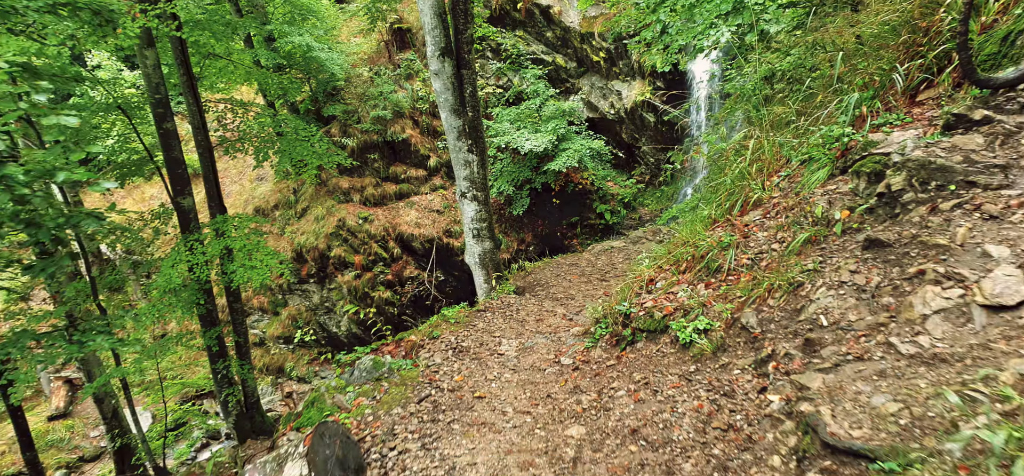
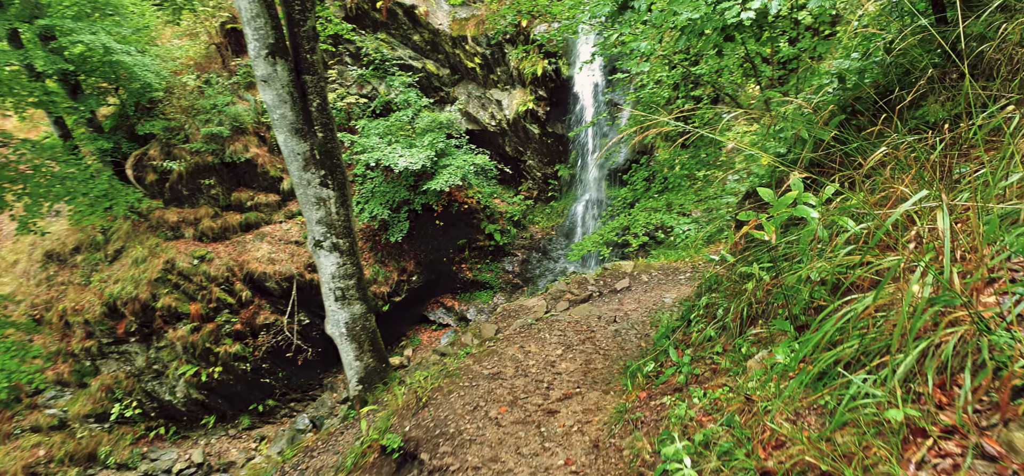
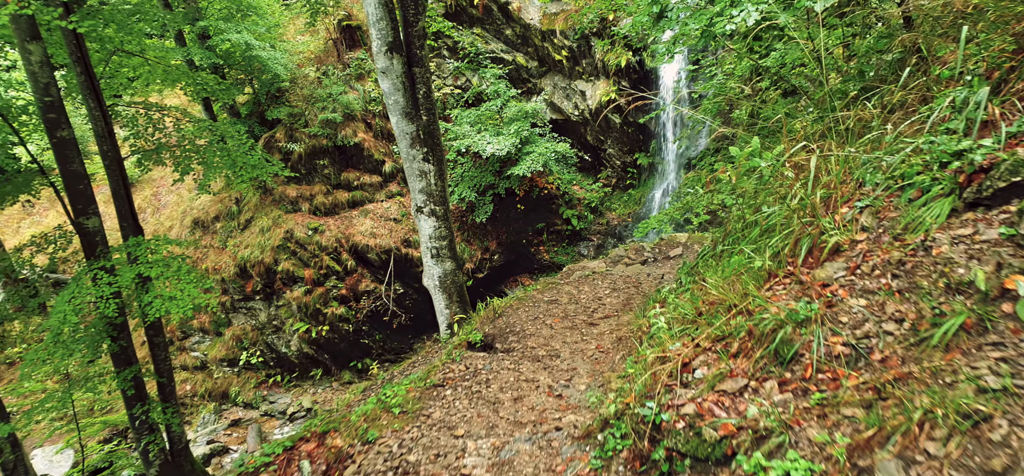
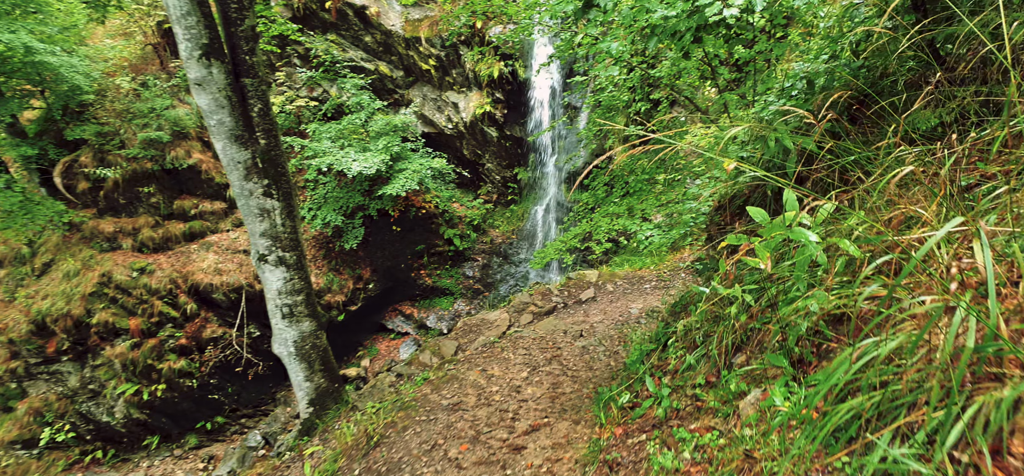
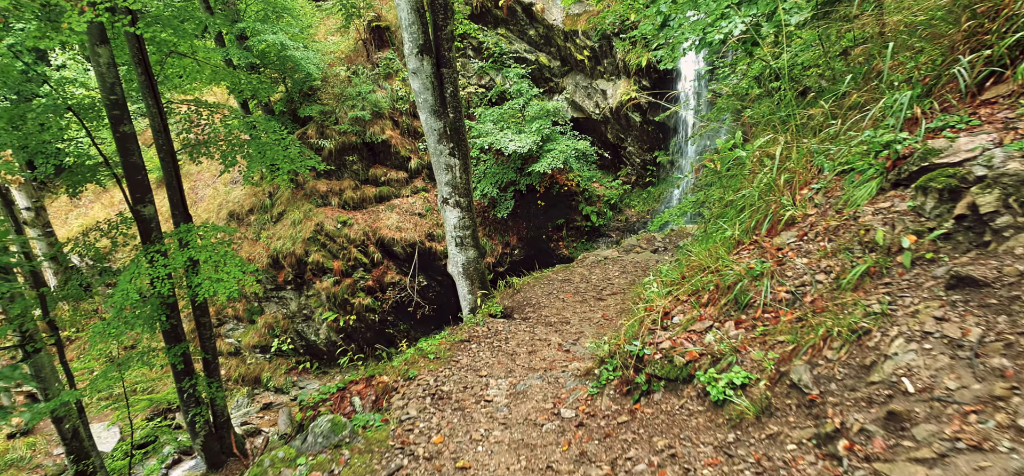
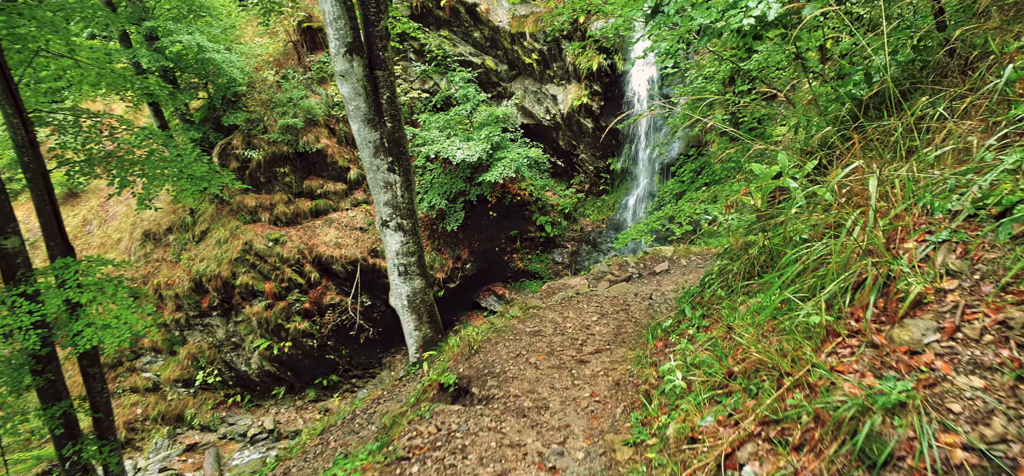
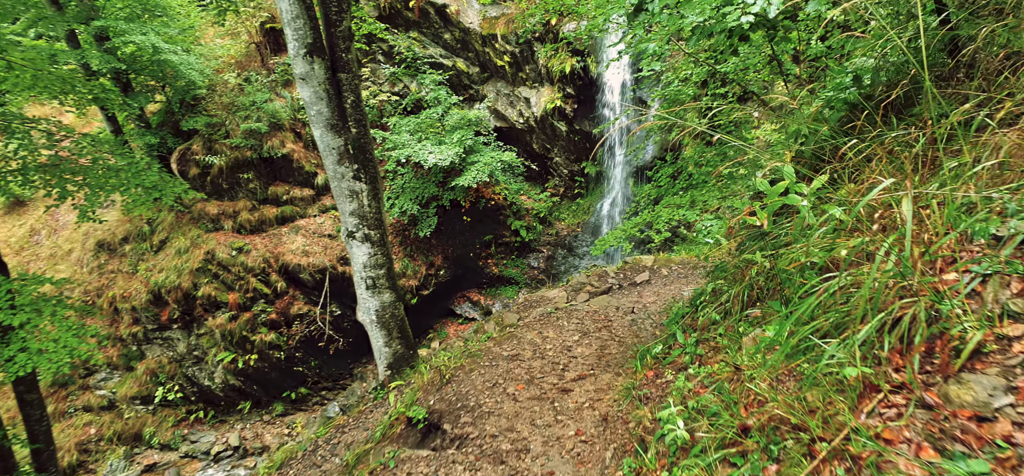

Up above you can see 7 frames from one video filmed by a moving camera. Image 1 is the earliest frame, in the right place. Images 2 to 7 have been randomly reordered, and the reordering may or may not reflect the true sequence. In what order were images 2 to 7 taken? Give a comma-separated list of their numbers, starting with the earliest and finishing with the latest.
5, 3, 6, 7, 2, 4
